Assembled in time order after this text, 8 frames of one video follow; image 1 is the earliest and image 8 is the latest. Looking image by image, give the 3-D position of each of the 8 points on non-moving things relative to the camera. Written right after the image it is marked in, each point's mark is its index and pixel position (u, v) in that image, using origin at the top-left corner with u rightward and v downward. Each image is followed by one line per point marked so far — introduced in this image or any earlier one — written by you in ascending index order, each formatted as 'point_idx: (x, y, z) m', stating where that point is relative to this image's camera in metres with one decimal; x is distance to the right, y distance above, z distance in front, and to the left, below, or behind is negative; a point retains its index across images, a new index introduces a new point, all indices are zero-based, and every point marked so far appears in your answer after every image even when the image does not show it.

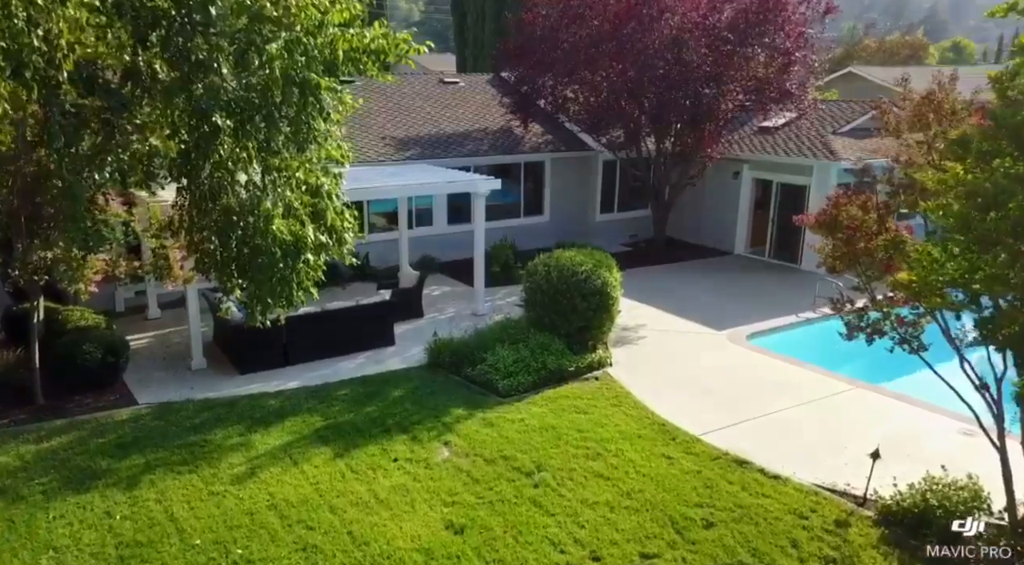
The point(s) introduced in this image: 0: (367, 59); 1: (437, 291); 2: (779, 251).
0: (-1.3, +2.0, +7.3) m
1: (-1.5, -0.2, +15.3) m
2: (+6.4, +0.7, +18.9) m
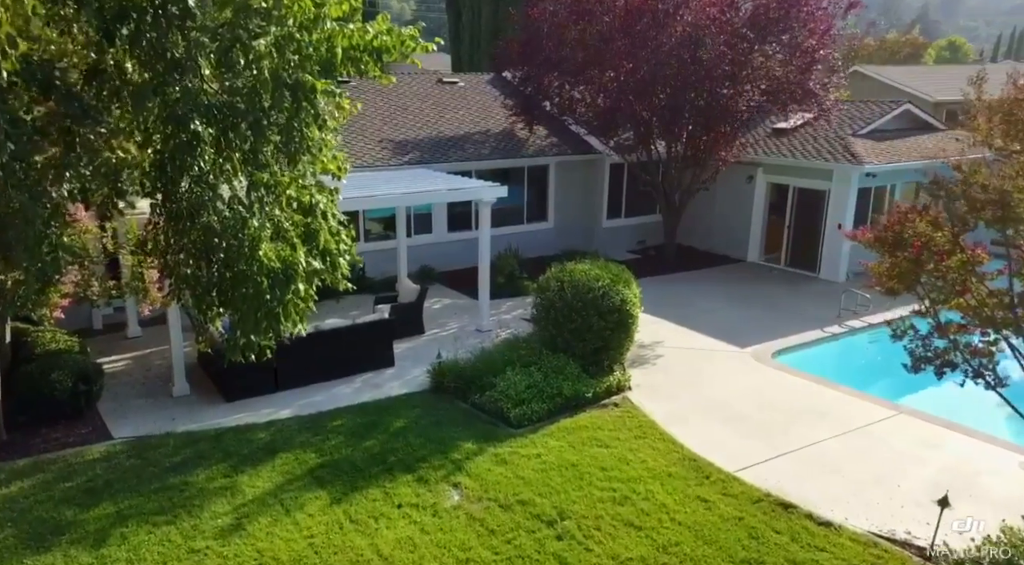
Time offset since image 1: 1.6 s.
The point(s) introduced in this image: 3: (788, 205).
0: (-1.2, +1.8, +6.4) m
1: (-1.3, -0.4, +14.4) m
2: (+6.5, +0.5, +18.0) m
3: (+6.2, +1.8, +17.8) m
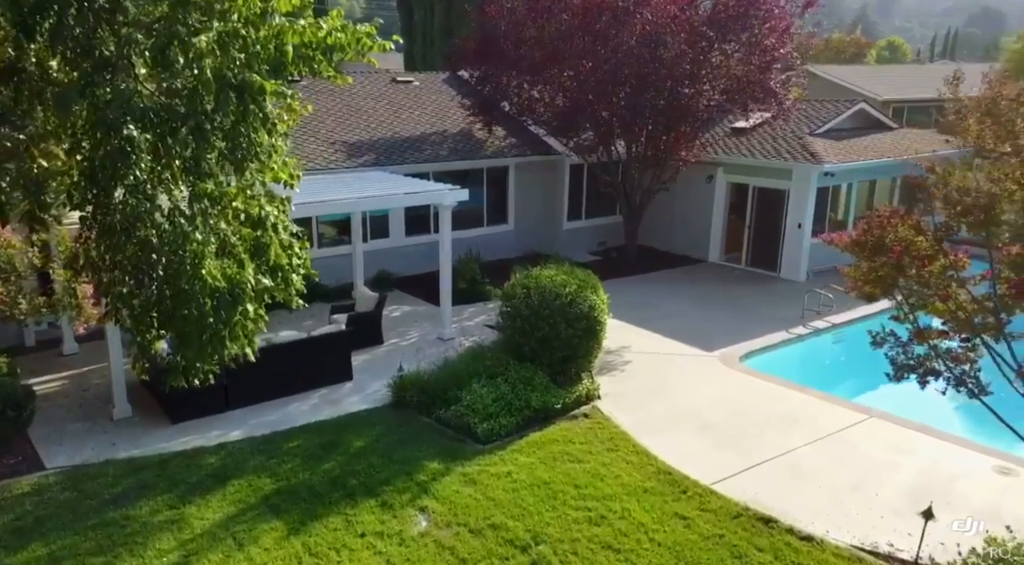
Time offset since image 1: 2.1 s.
0: (-1.4, +1.7, +5.9) m
1: (-2.0, -0.5, +13.9) m
2: (+5.6, +0.5, +17.9) m
3: (+5.3, +1.8, +17.7) m
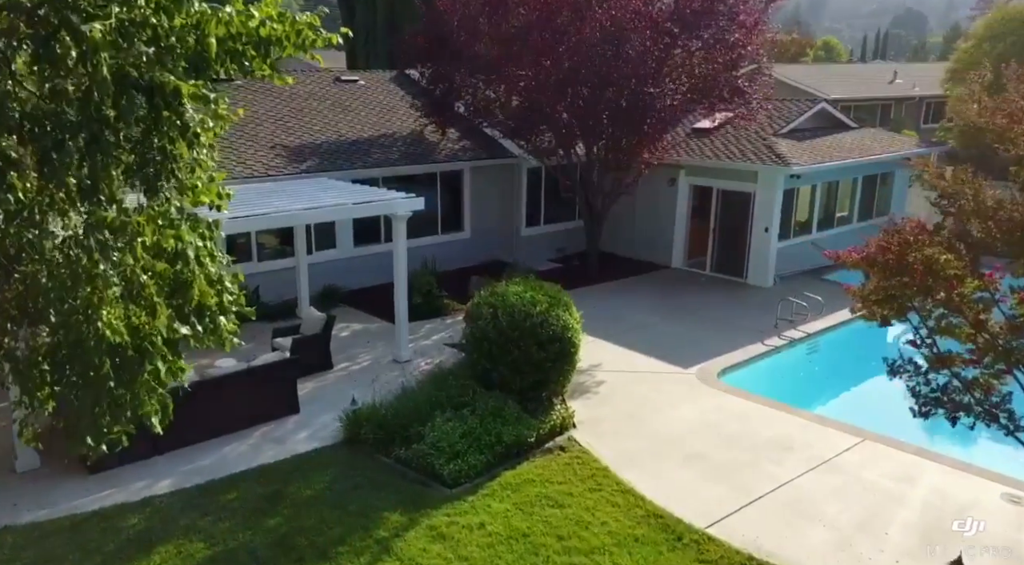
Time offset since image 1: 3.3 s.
0: (-1.6, +1.4, +4.8) m
1: (-2.7, -0.8, +12.7) m
2: (+4.6, +0.4, +17.3) m
3: (+4.3, +1.6, +17.0) m
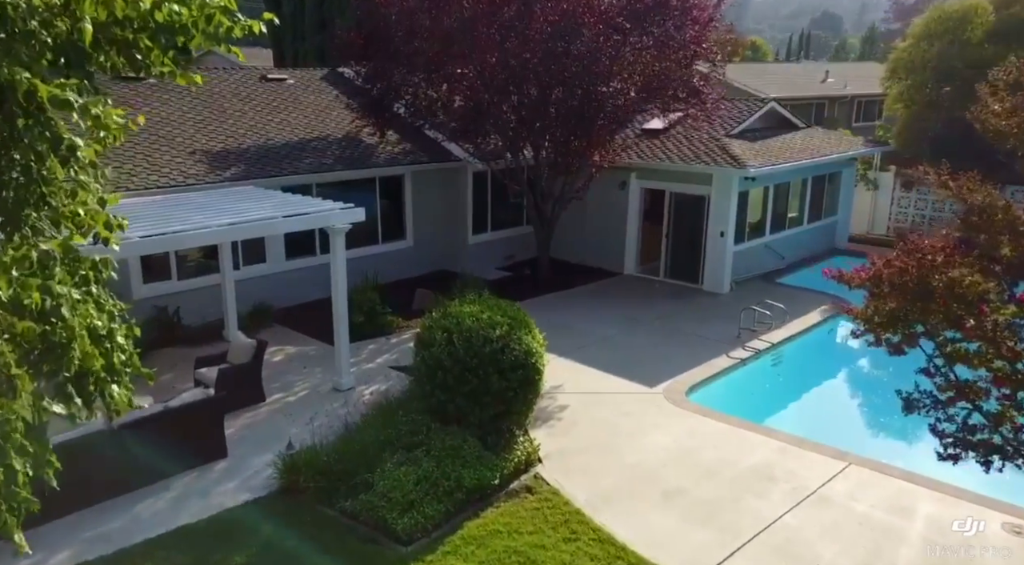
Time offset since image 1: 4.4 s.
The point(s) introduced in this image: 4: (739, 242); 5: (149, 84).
0: (-1.7, +1.2, +3.7) m
1: (-3.4, -1.1, +11.5) m
2: (+3.5, +0.2, +16.7) m
3: (+3.2, +1.5, +16.4) m
4: (+4.8, +0.9, +16.6) m
5: (-6.7, +3.7, +14.5) m
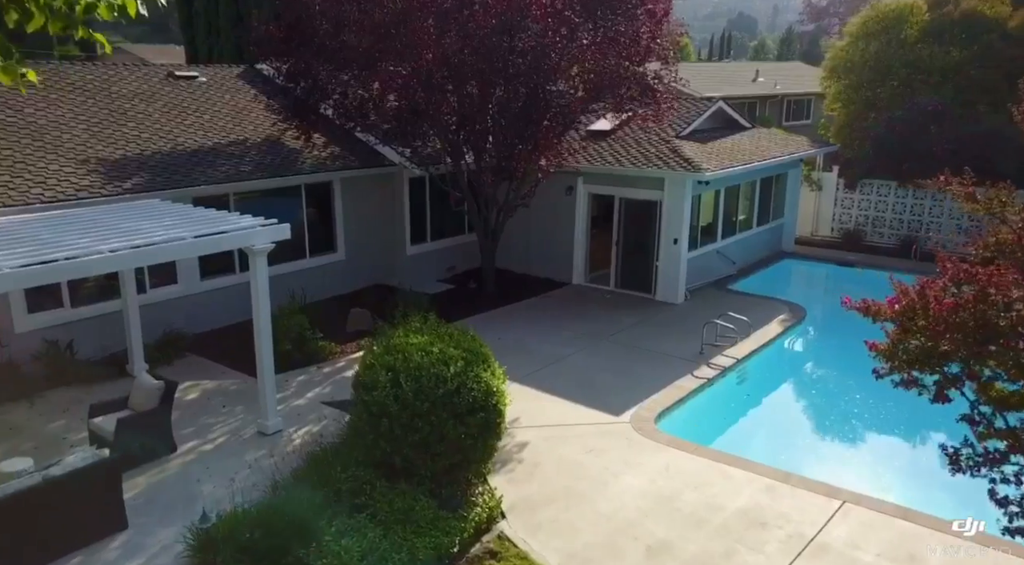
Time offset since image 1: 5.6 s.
0: (-1.7, +0.8, +2.4) m
1: (-4.1, -1.4, +10.0) m
2: (+2.3, 0.0, +15.8) m
3: (+2.0, +1.3, +15.5) m
4: (+3.6, +0.7, +15.9) m
5: (-7.7, +3.2, +12.7) m
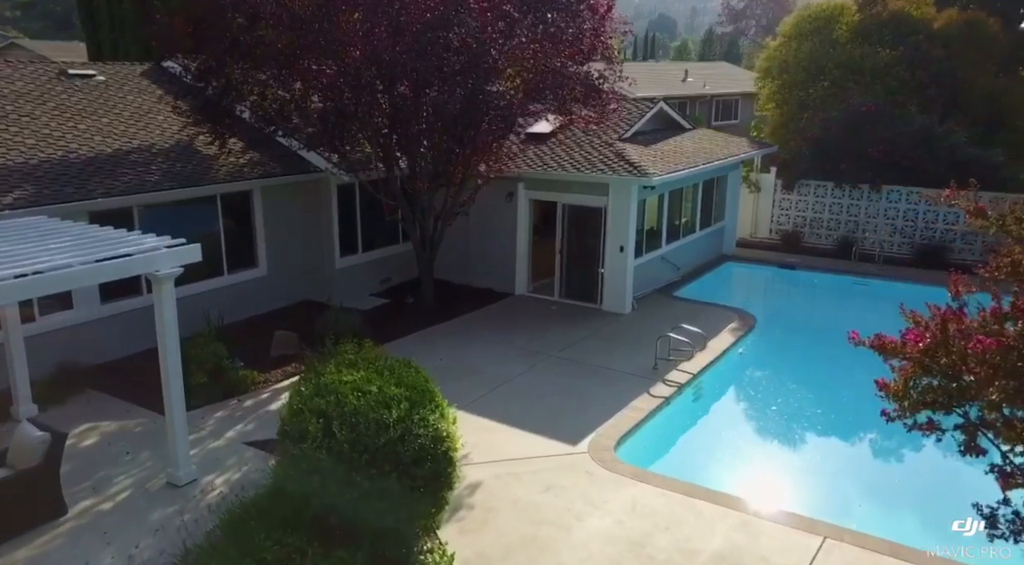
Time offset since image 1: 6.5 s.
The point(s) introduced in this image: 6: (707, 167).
0: (-1.7, +0.6, +1.4) m
1: (-4.7, -1.8, +8.8) m
2: (+1.1, -0.1, +15.0) m
3: (+0.9, +1.1, +14.7) m
4: (+2.4, +0.5, +15.2) m
5: (-8.6, +2.8, +11.1) m
6: (+3.9, +2.3, +15.7) m
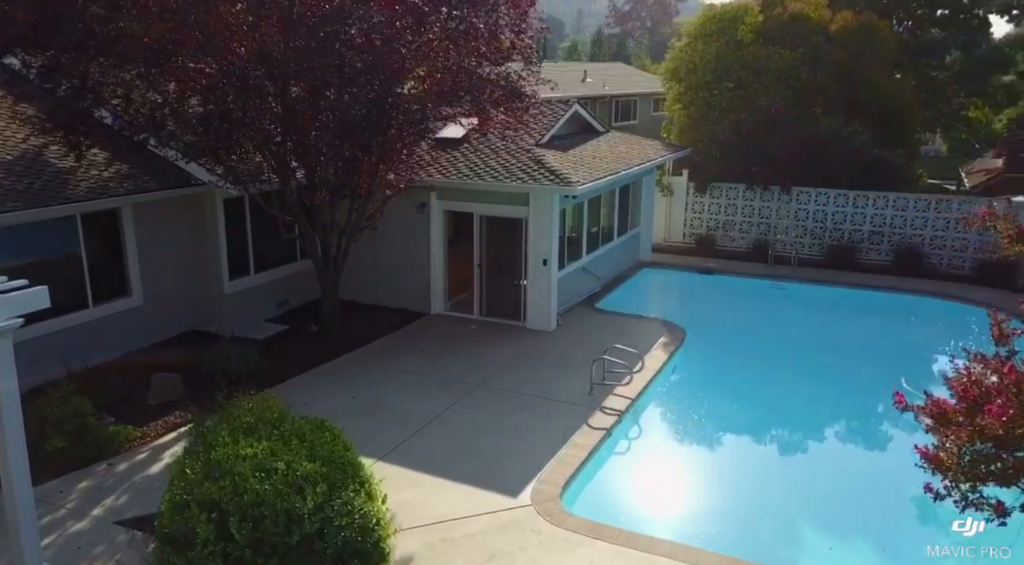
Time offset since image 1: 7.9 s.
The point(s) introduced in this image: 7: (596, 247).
0: (-1.4, +0.2, 0.0) m
1: (-5.3, -2.2, +6.9) m
2: (-0.4, -0.4, +13.9) m
3: (-0.7, +0.8, +13.5) m
4: (+0.9, +0.3, +14.3) m
5: (-9.7, +2.3, +8.7) m
6: (+2.2, +2.1, +14.9) m
7: (+1.7, +0.8, +16.4) m
